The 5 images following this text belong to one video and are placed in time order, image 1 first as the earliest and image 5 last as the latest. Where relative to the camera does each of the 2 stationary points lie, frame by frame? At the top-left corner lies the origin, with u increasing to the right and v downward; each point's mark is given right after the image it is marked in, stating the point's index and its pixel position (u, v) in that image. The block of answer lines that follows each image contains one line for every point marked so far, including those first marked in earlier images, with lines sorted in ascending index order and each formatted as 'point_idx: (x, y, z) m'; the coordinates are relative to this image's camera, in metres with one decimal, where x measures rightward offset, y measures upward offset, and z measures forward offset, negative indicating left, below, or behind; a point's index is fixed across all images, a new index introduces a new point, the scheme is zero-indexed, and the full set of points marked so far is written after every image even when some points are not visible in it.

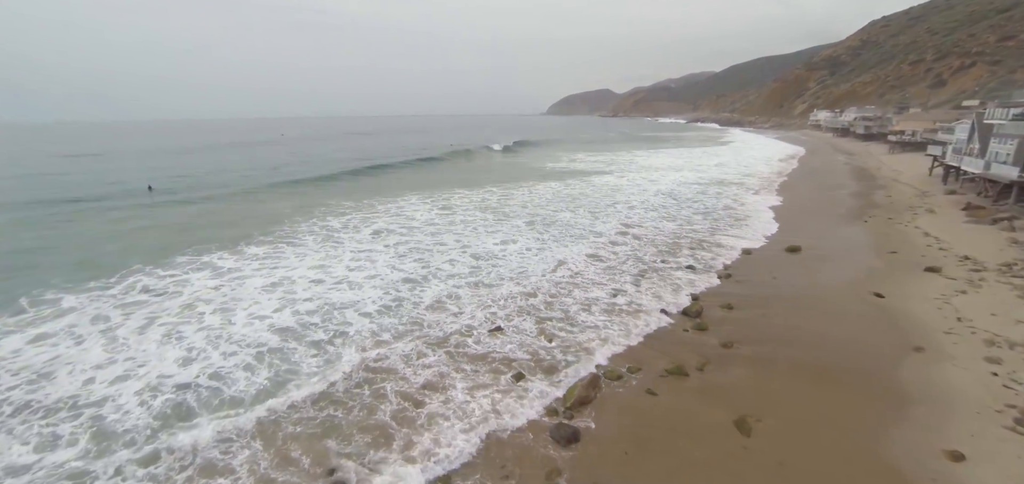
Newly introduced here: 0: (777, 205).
0: (+8.9, +1.3, +15.5) m
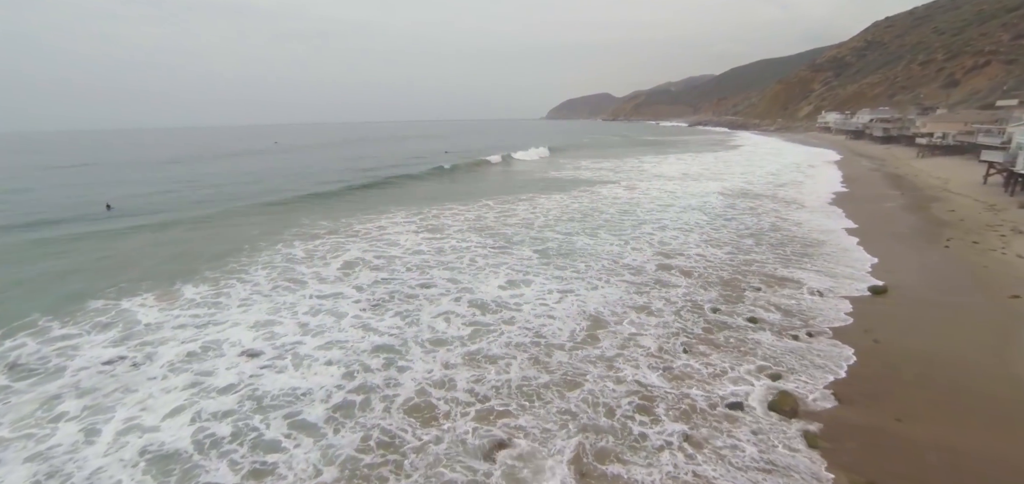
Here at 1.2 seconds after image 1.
0: (+9.0, +0.6, +12.9) m
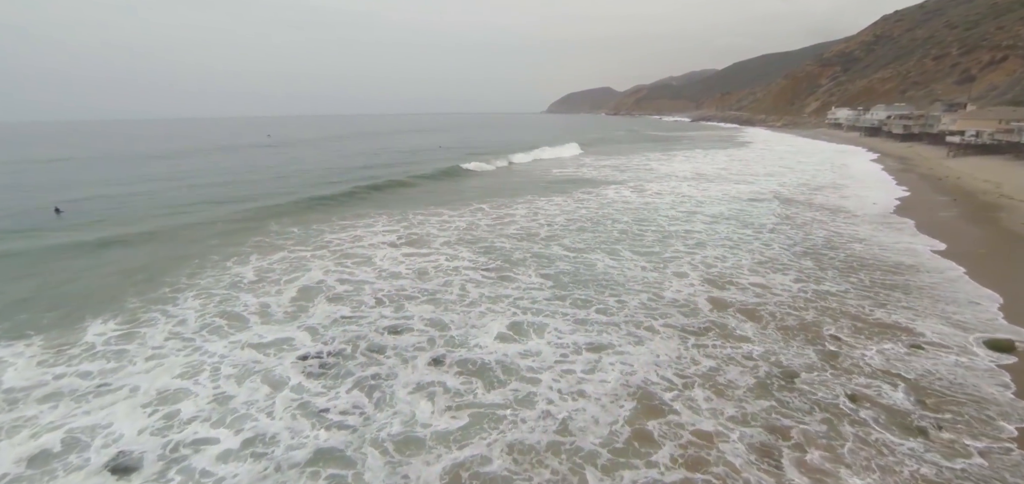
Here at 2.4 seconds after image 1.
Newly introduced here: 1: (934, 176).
0: (+9.0, +0.1, +10.7) m
1: (+17.7, +2.7, +19.2) m
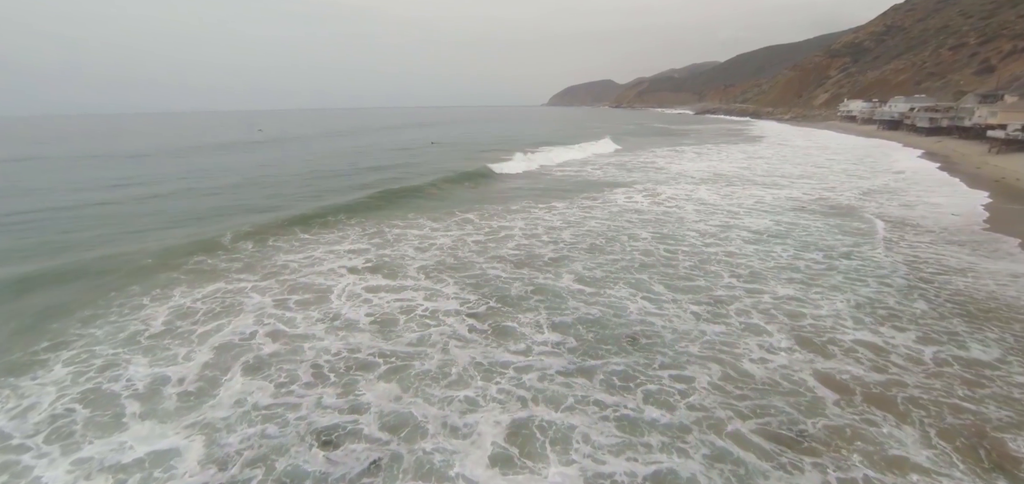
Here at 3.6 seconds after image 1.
0: (+9.0, -0.4, +8.3) m
1: (+17.5, +2.4, +16.9) m
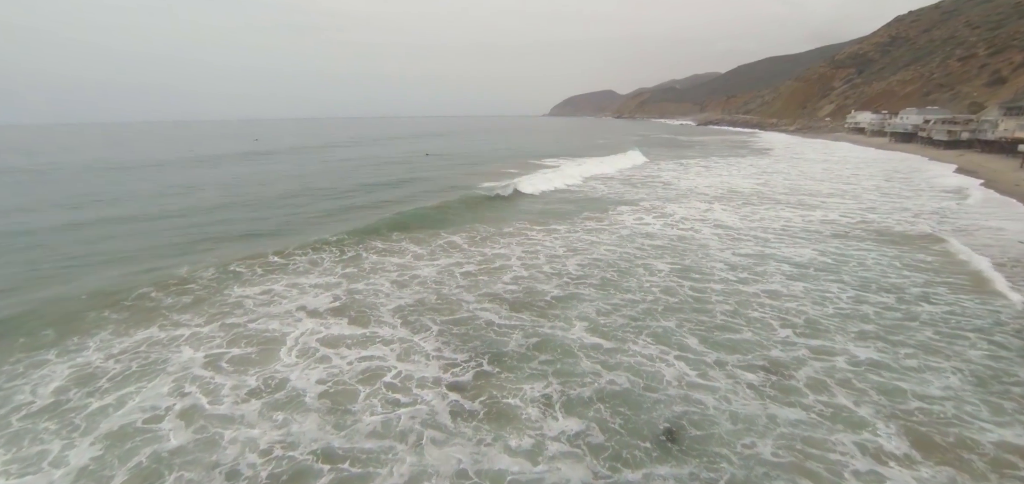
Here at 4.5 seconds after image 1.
0: (+9.0, -1.0, +6.7) m
1: (+17.3, +1.6, +15.5) m
